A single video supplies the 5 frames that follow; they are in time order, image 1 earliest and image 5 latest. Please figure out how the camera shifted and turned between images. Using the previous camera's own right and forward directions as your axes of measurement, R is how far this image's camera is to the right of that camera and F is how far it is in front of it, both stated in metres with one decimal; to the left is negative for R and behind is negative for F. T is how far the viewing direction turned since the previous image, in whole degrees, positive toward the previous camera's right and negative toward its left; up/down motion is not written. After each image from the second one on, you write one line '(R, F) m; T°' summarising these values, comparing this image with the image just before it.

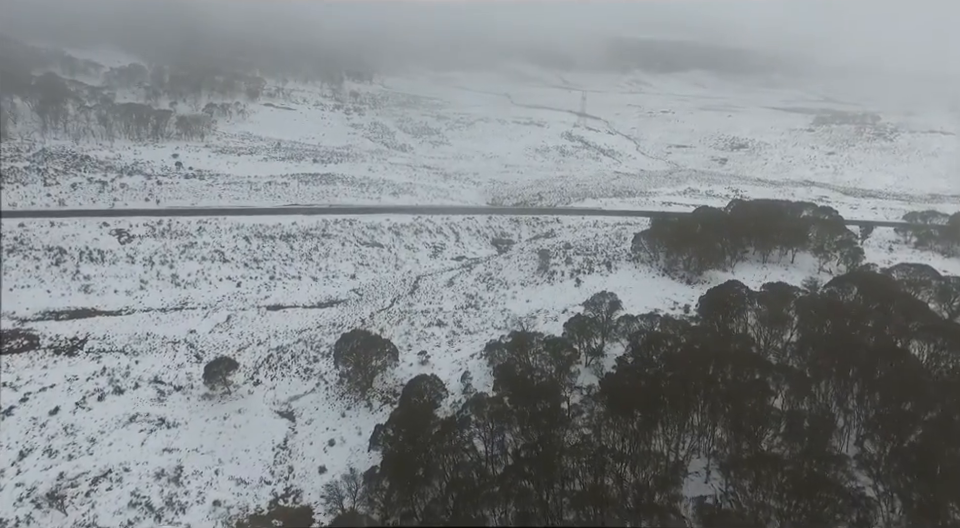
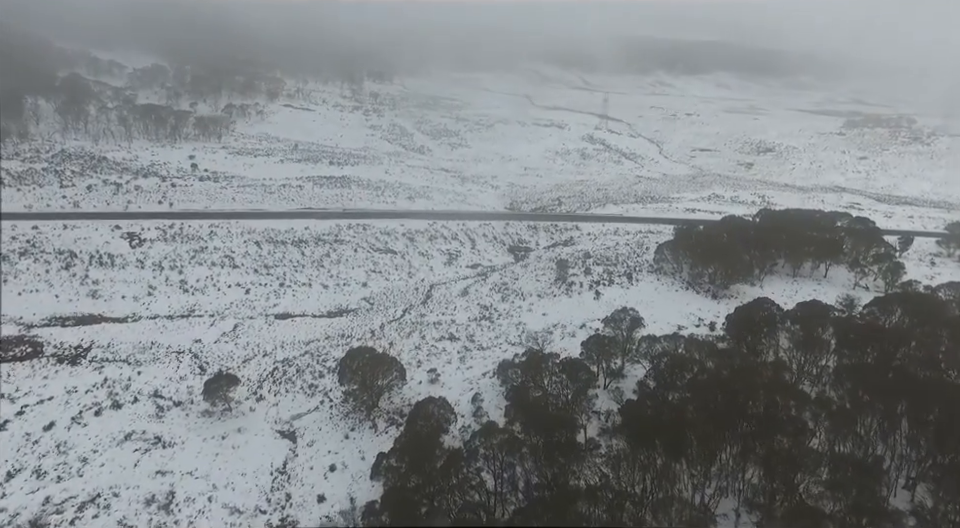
(+0.2, +1.2) m; -2°
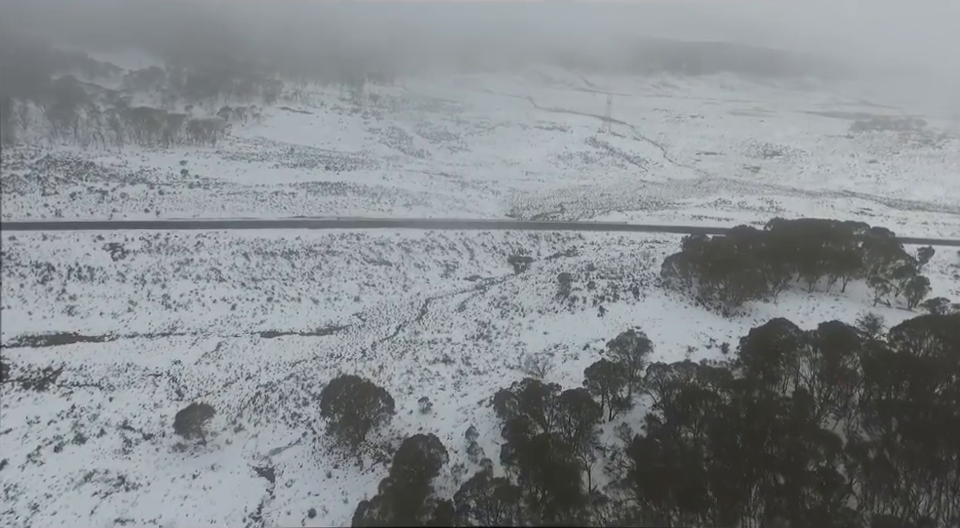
(+0.2, +1.6) m; 0°
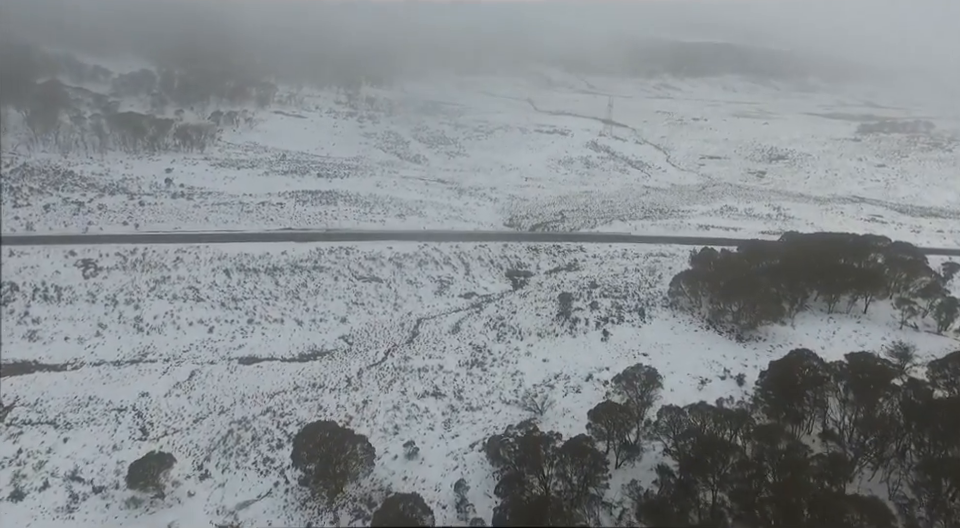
(+0.2, +2.1) m; 0°
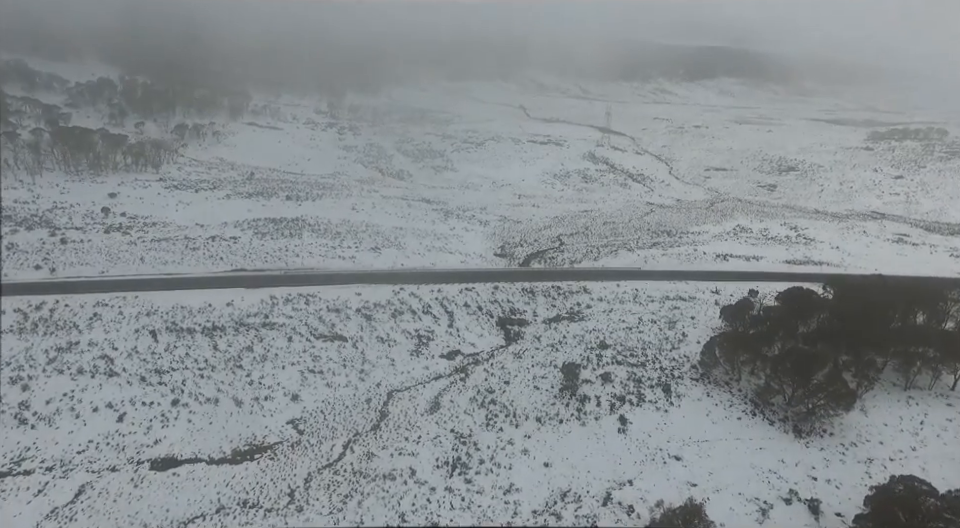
(+0.3, +6.0) m; +1°
